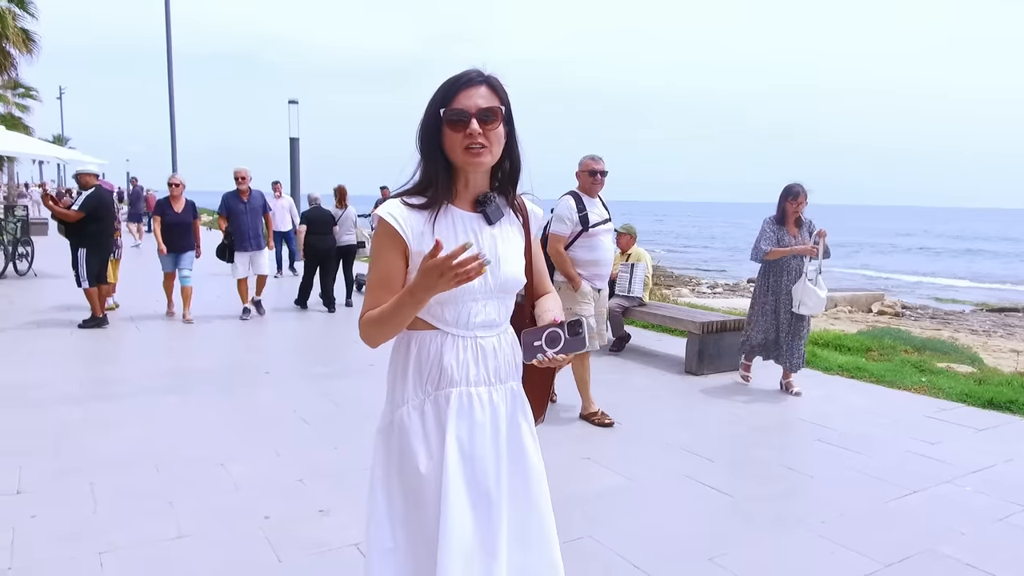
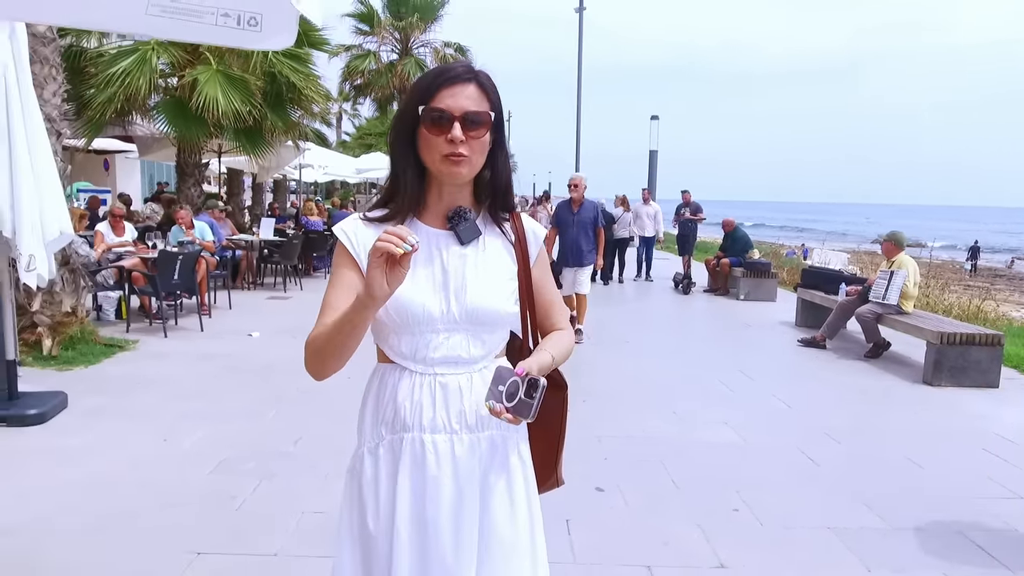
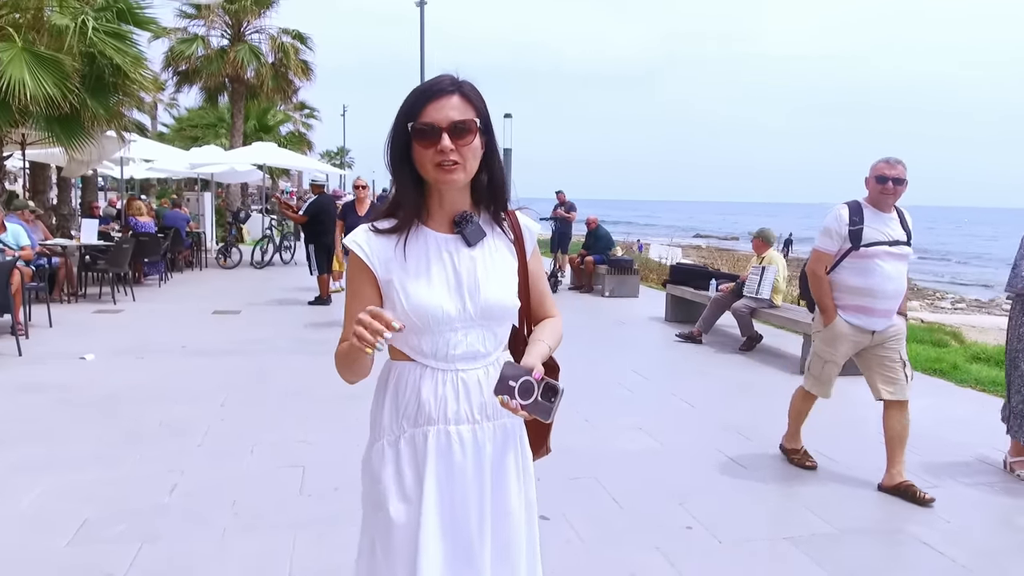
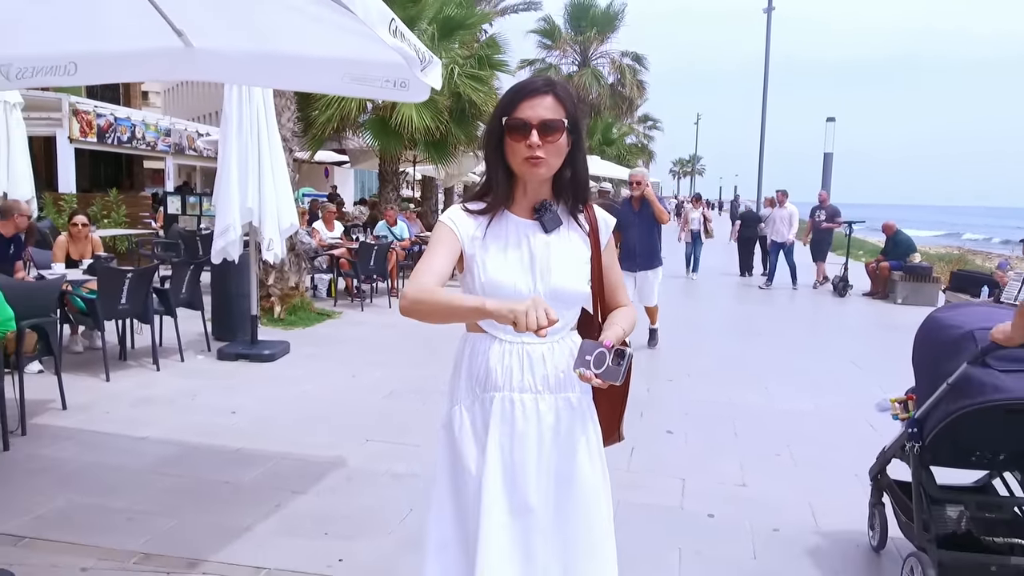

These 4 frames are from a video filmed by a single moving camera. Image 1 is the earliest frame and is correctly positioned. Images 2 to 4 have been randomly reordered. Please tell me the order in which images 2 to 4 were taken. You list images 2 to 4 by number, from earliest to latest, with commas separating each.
3, 2, 4
